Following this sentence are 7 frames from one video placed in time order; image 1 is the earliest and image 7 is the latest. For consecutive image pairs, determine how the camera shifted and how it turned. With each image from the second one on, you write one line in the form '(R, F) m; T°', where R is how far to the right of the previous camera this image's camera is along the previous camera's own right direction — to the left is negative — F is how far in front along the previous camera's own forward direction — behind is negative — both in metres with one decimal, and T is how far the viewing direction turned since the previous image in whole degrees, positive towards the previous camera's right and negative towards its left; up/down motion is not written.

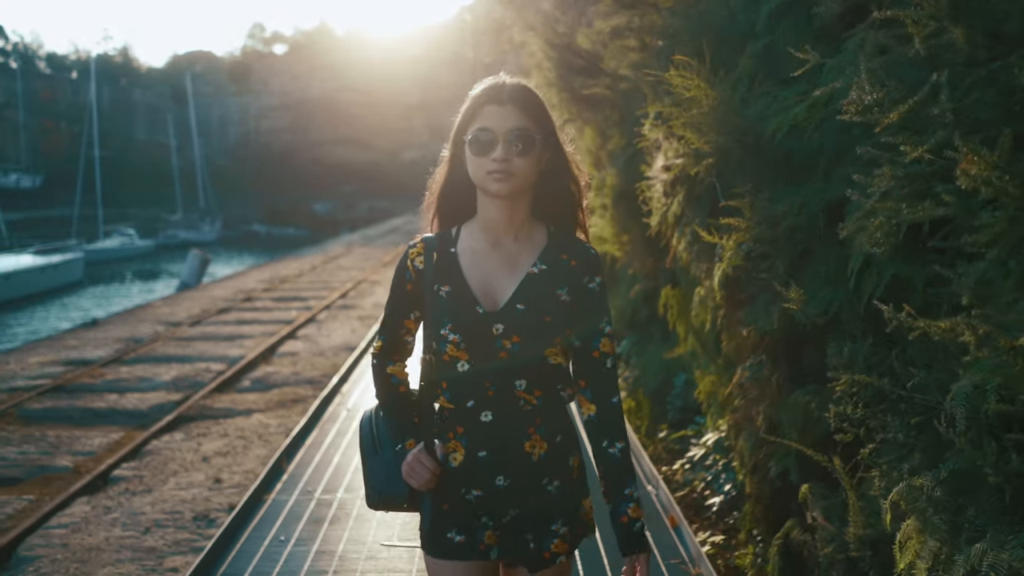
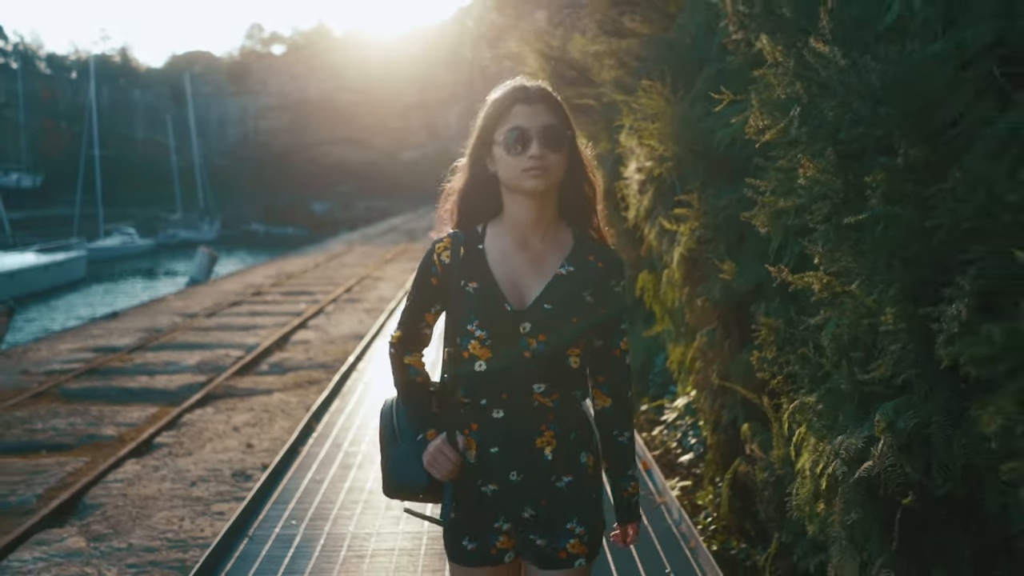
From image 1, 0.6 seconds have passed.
(0.0, -0.9) m; 0°
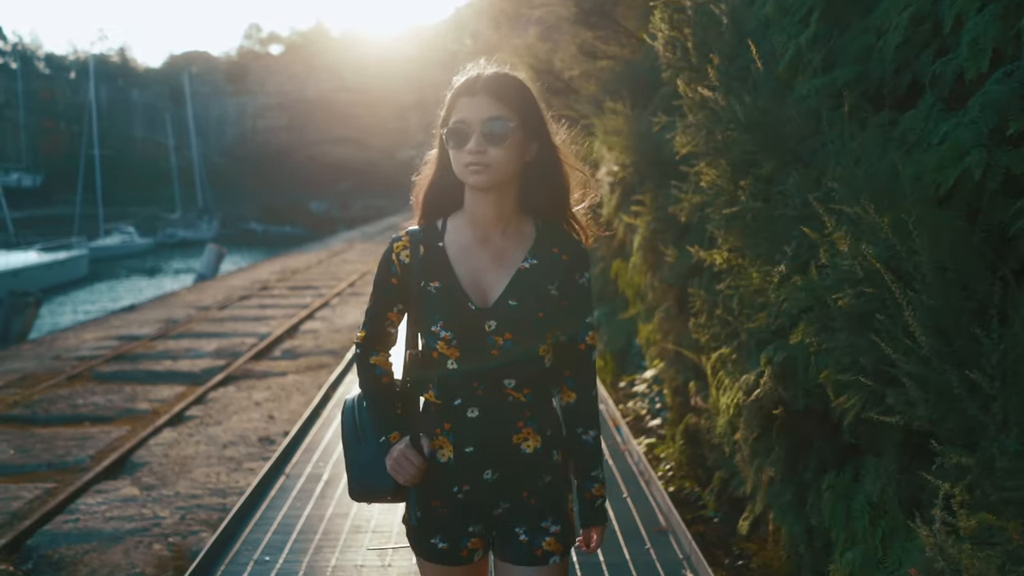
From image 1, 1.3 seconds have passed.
(+0.1, -1.0) m; 0°
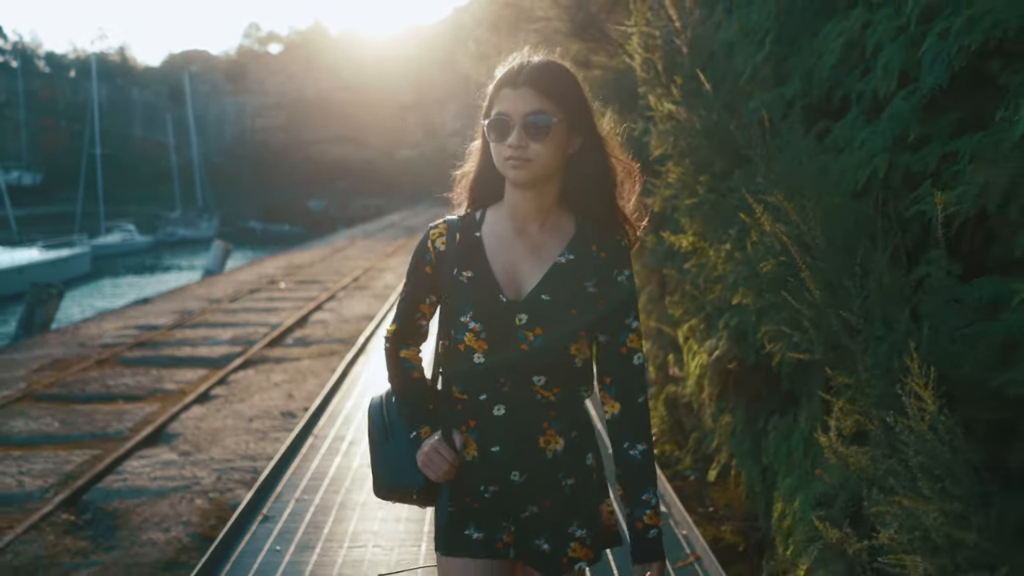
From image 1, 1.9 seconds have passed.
(0.0, -0.7) m; 0°
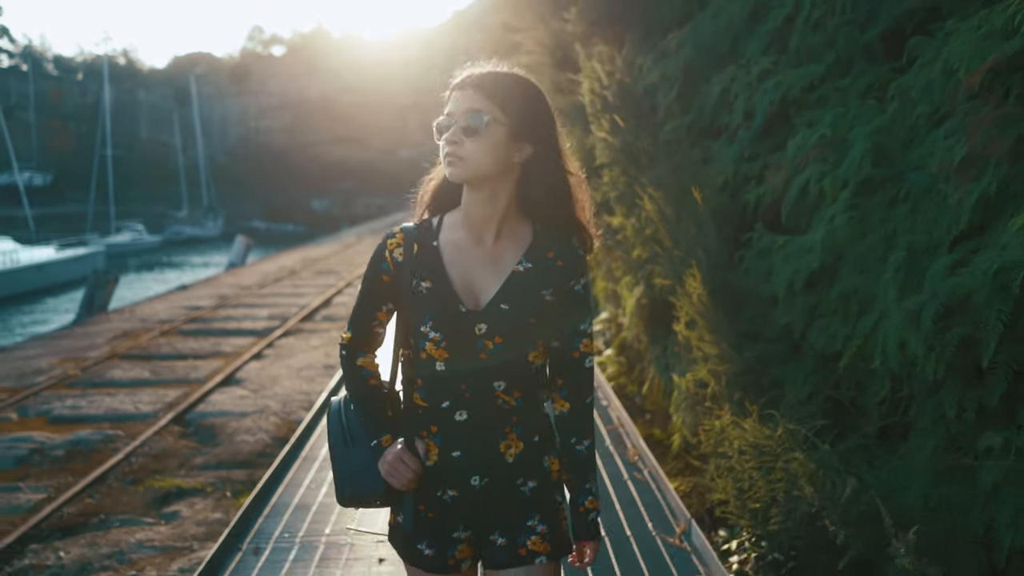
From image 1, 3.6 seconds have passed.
(+0.1, -2.2) m; 0°
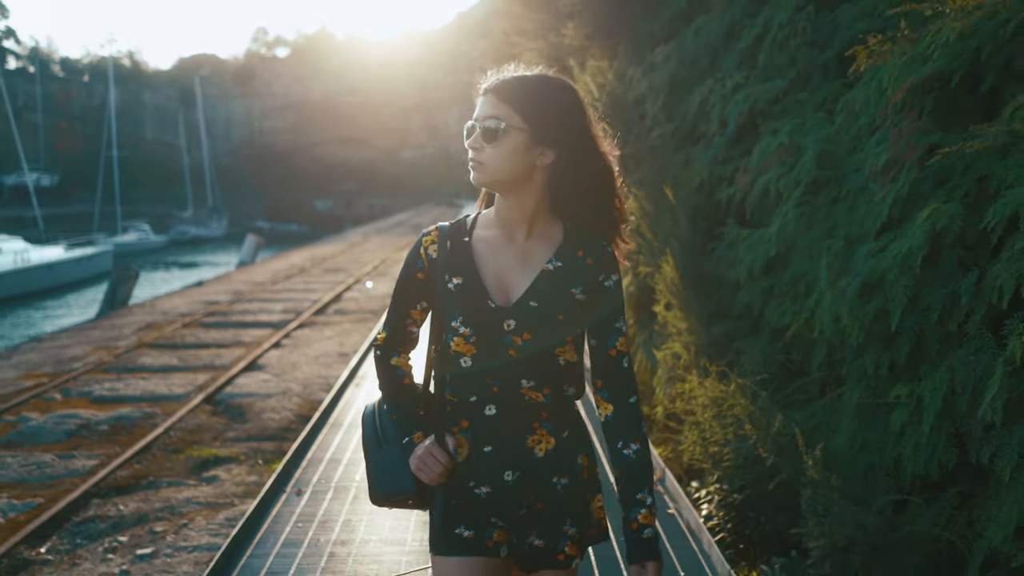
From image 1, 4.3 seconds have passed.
(0.0, -0.8) m; 0°
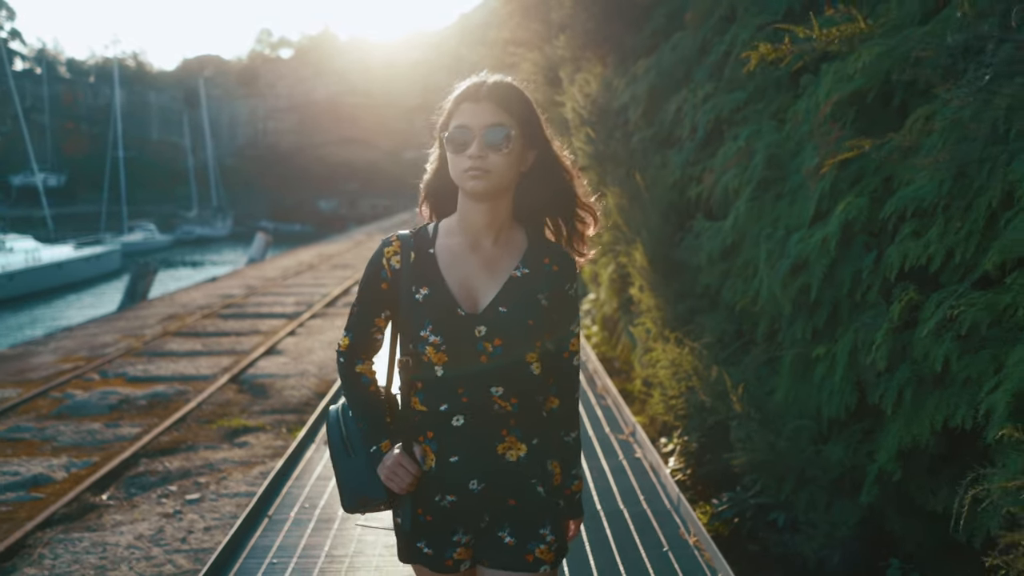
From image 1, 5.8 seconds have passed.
(+0.1, -0.9) m; 0°
